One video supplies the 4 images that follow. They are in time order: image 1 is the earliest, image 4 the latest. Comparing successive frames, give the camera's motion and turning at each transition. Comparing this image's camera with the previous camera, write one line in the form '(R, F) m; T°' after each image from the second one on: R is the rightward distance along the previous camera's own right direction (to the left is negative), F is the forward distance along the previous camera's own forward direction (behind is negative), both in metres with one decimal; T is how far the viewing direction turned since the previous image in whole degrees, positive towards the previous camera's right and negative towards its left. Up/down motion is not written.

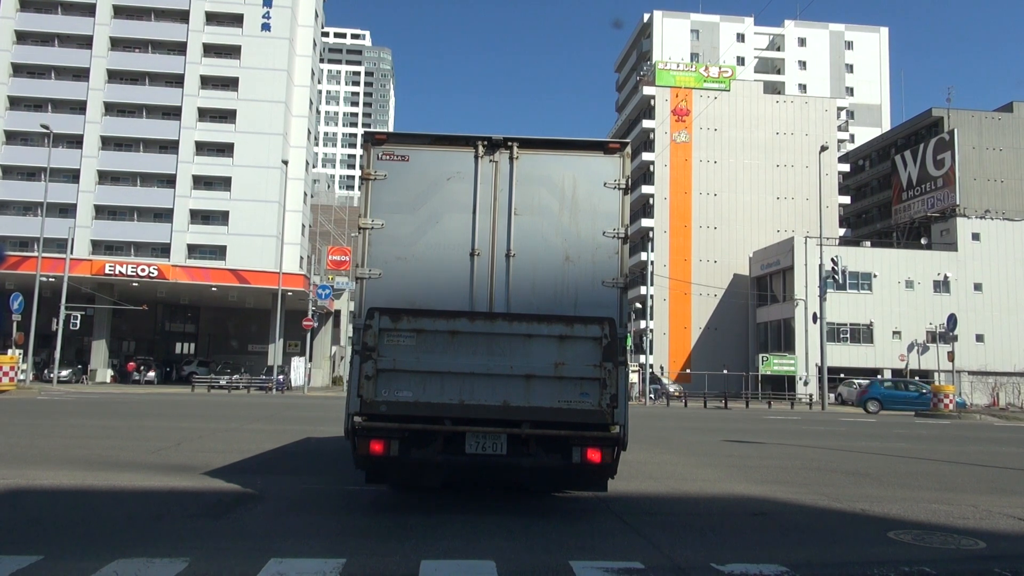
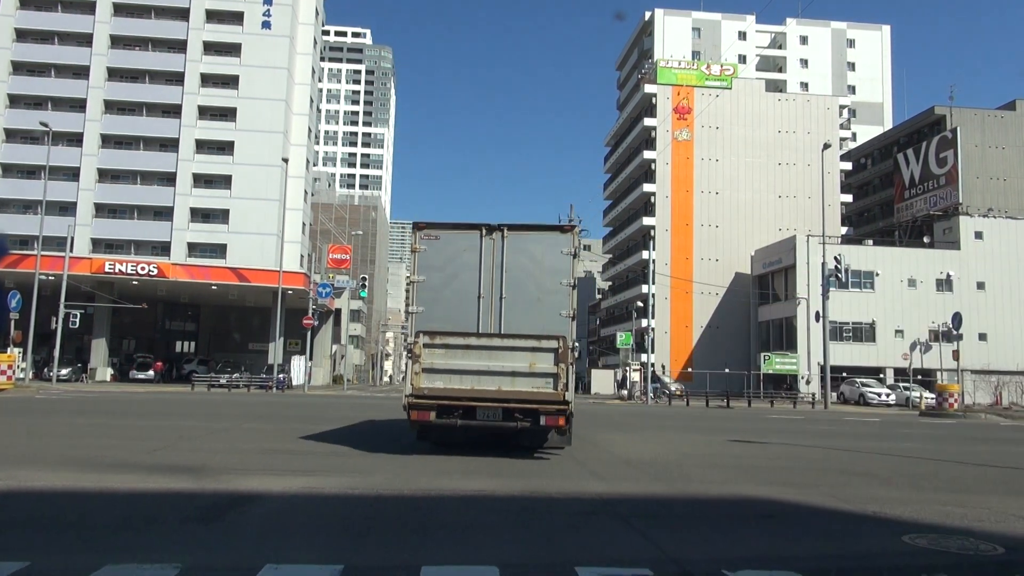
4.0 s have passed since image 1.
(0.0, +0.1) m; 0°
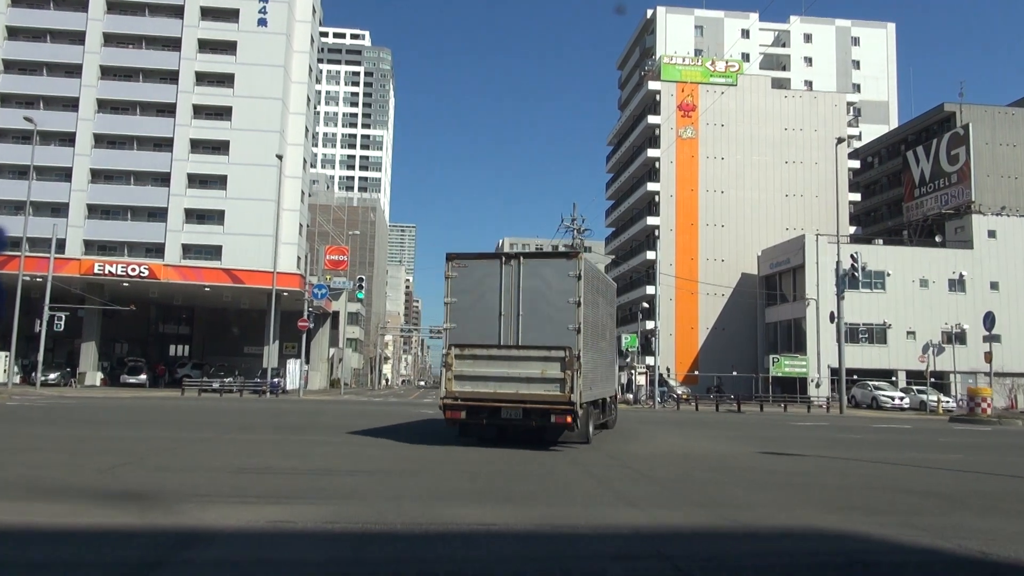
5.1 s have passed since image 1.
(-0.1, +1.1) m; 0°
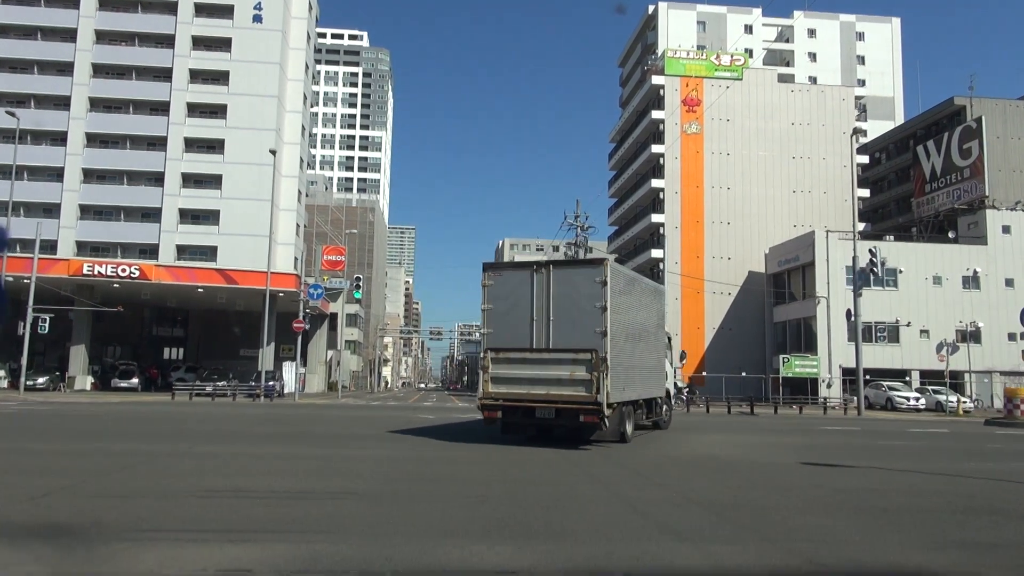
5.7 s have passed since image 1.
(-0.1, +1.1) m; 0°
